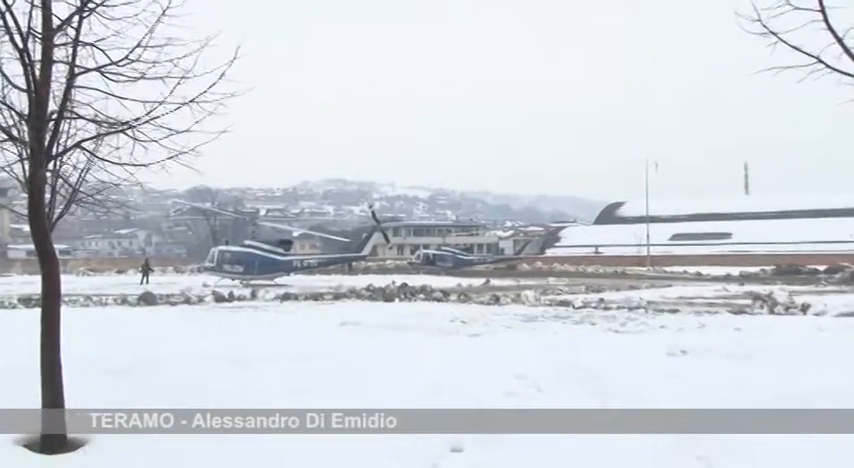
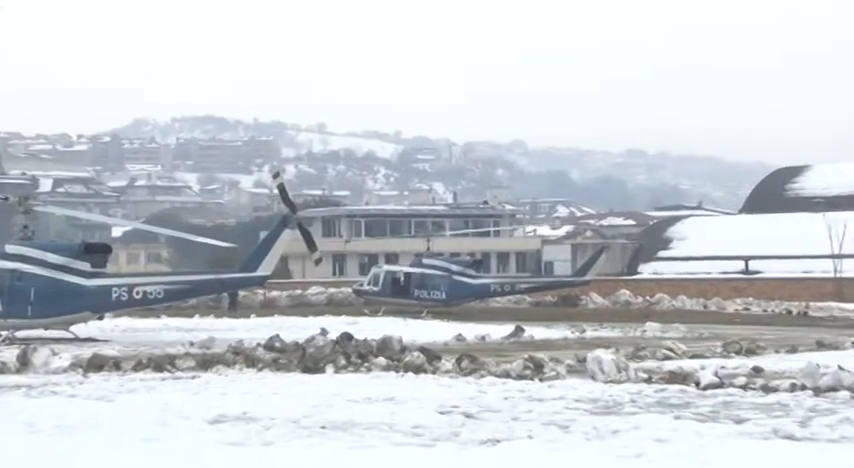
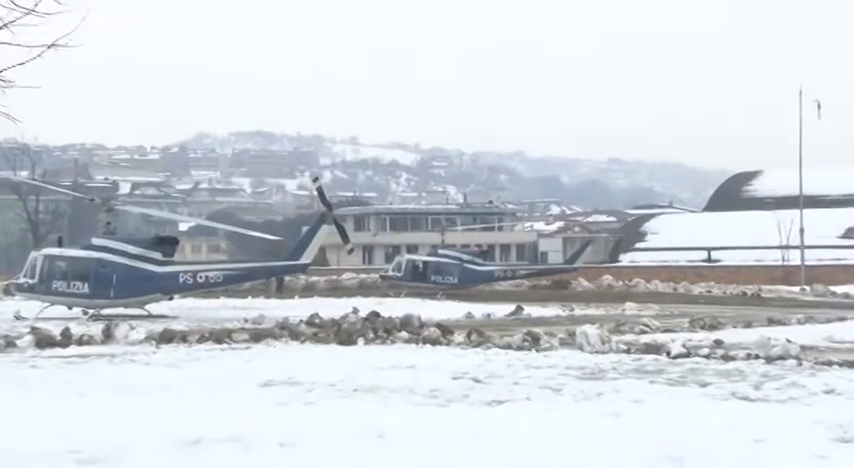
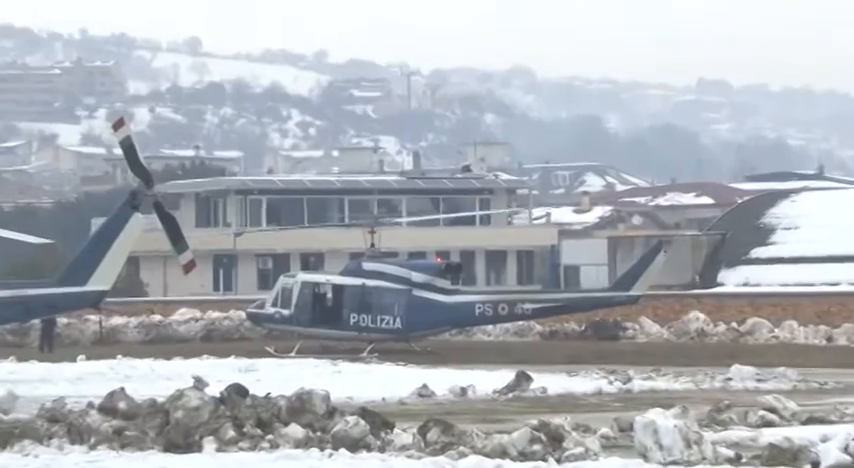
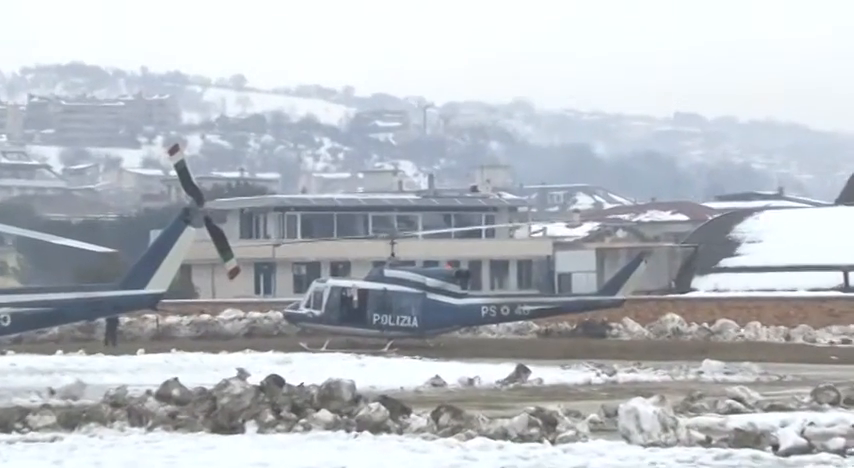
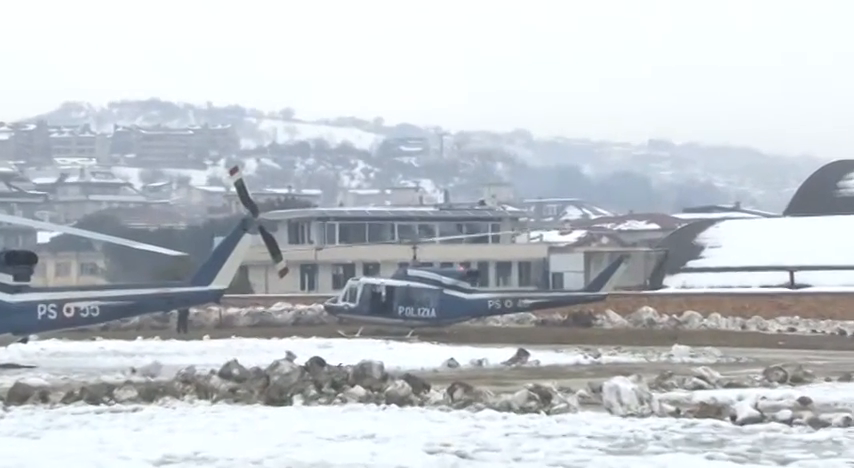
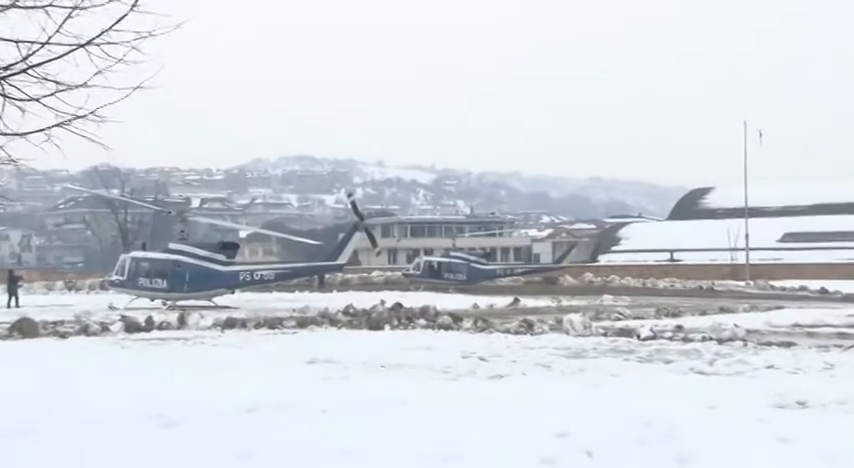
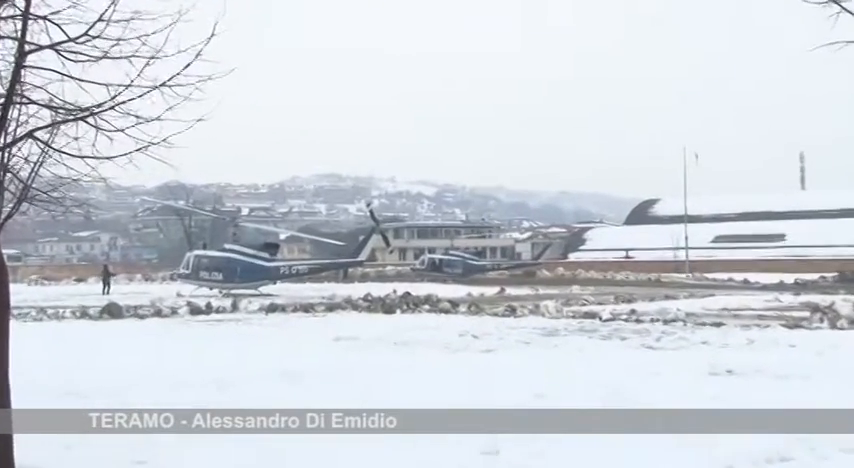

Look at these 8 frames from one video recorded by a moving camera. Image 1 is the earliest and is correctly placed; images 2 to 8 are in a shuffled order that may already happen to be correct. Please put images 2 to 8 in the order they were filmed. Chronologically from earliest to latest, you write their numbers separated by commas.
8, 7, 3, 2, 6, 5, 4
